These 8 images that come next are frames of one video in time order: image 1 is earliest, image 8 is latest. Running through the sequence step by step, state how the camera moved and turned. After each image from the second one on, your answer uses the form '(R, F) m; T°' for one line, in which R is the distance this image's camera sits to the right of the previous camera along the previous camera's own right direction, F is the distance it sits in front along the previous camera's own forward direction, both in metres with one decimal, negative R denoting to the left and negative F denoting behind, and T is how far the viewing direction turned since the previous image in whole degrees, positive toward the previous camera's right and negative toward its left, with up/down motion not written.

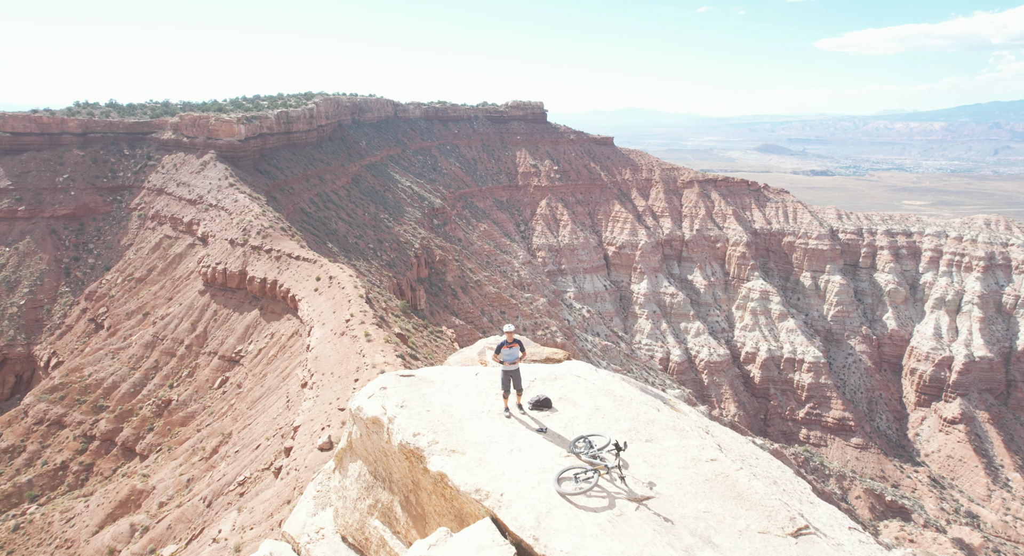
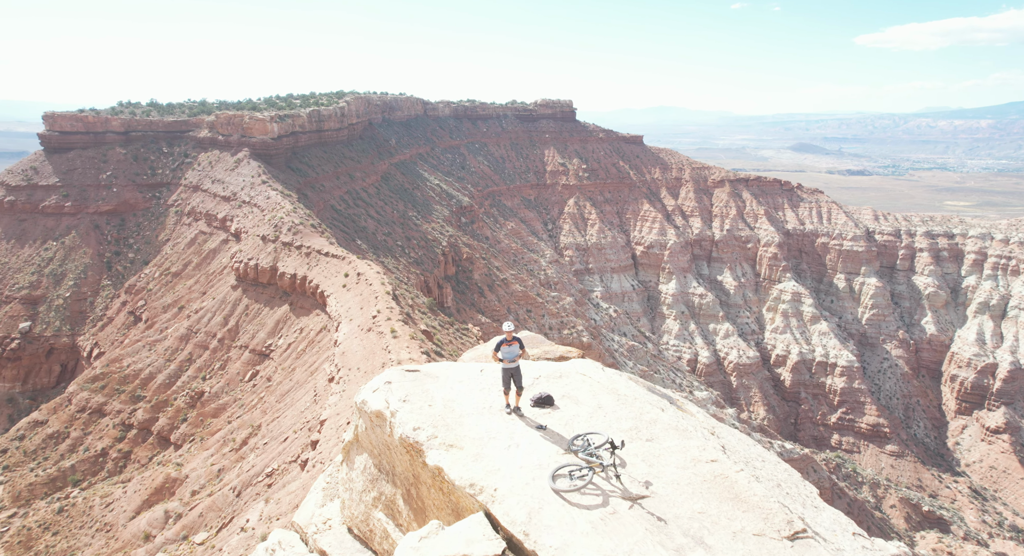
(+0.4, -0.1) m; -3°
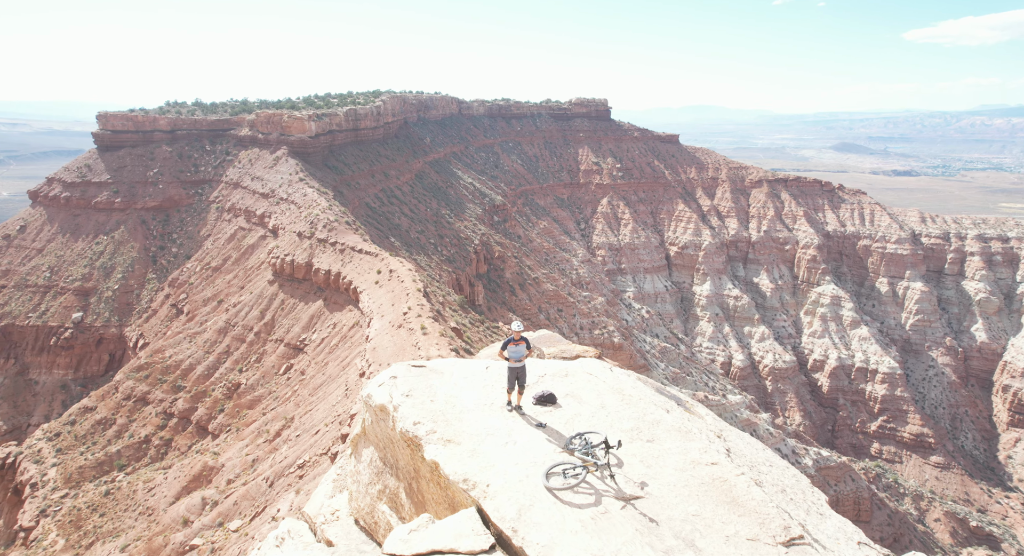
(+0.5, 0.0) m; -3°
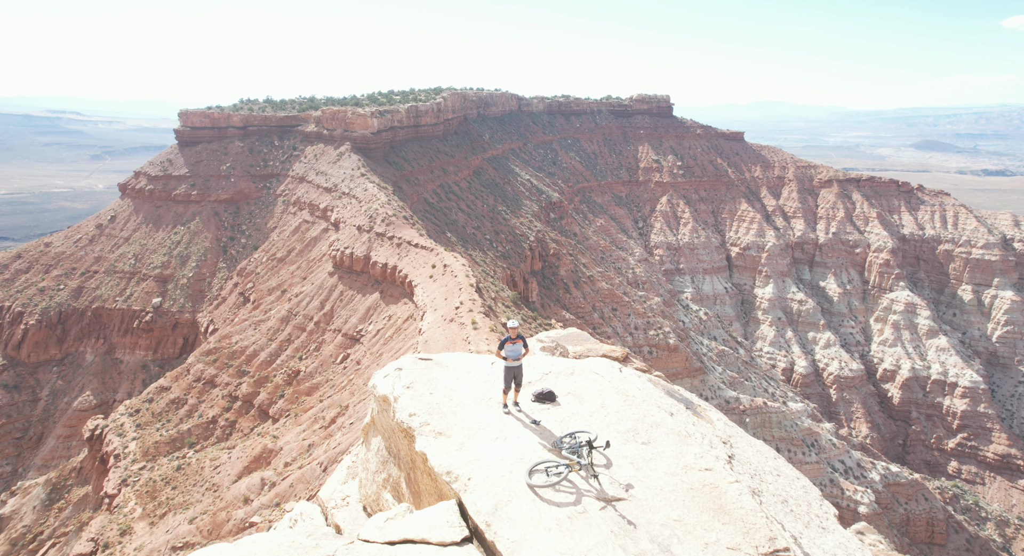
(+1.0, 0.0) m; -6°
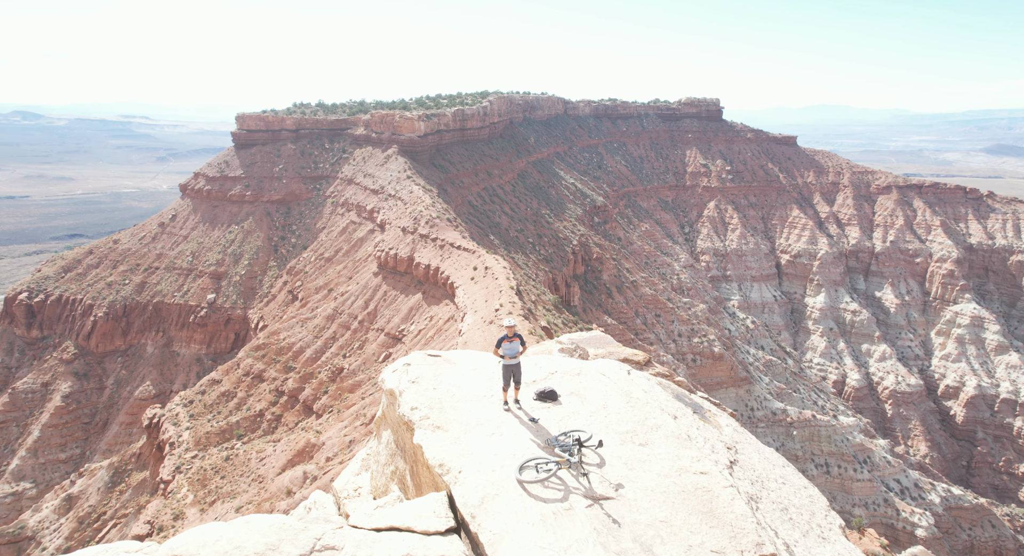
(+0.7, -0.1) m; -4°
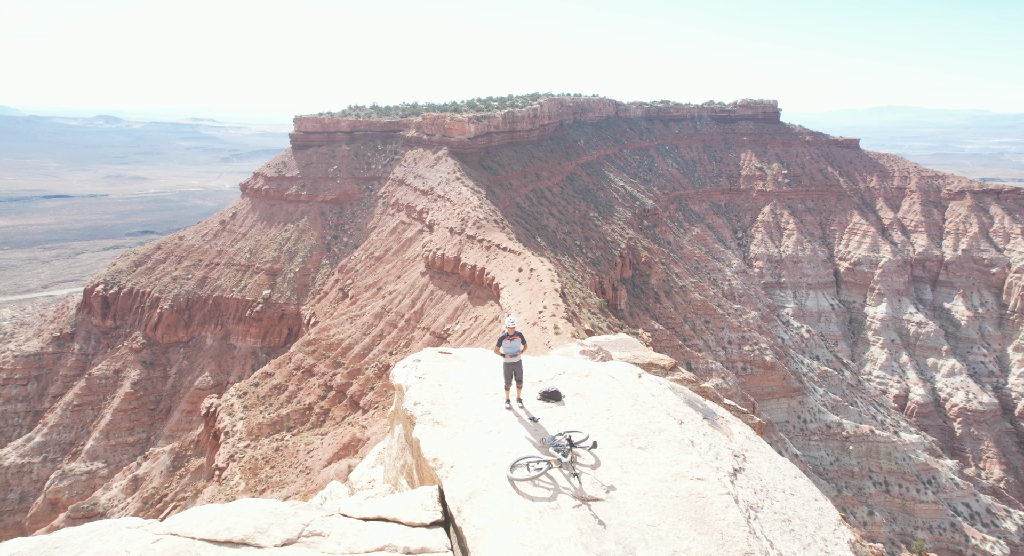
(+0.8, 0.0) m; -5°
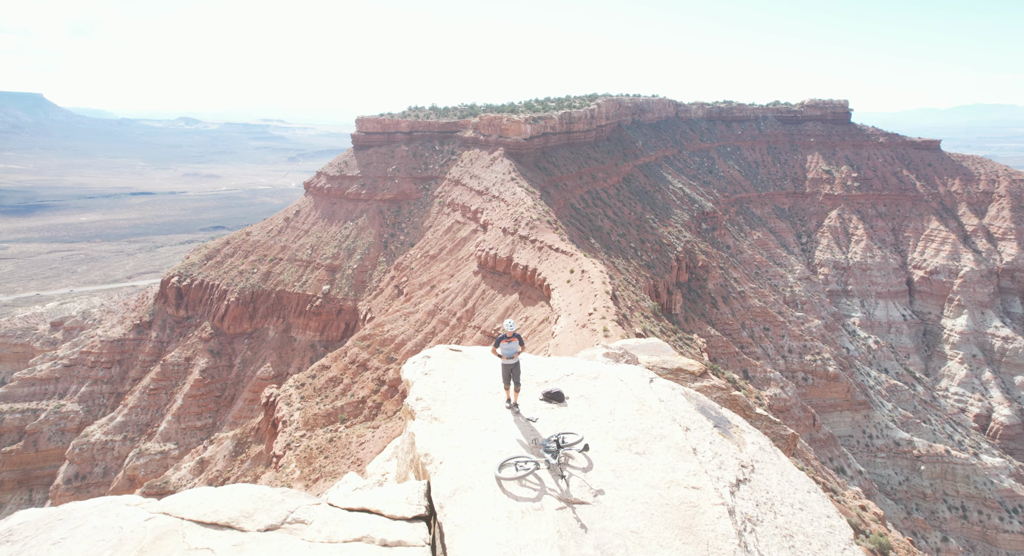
(+0.9, +0.1) m; -5°
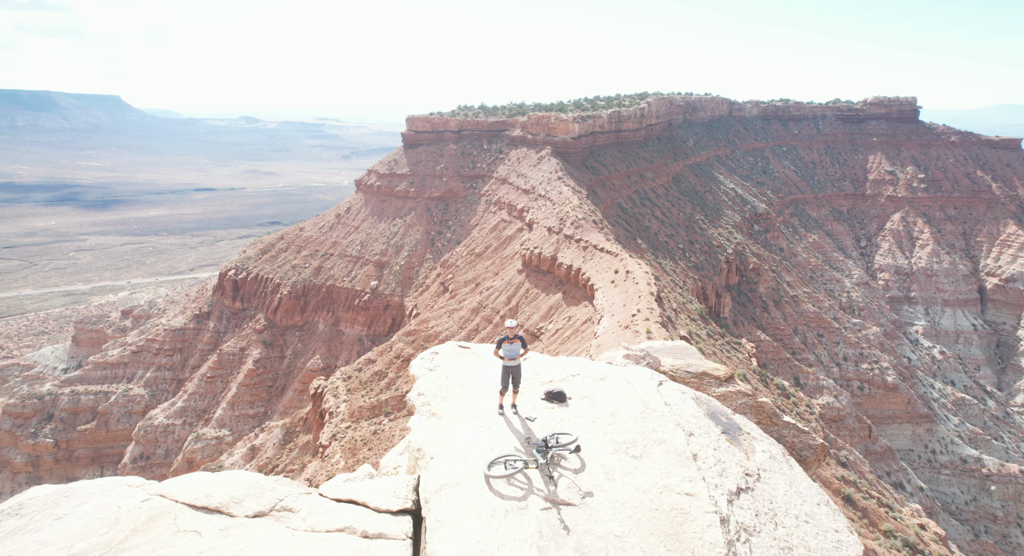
(+0.8, +0.1) m; -5°
